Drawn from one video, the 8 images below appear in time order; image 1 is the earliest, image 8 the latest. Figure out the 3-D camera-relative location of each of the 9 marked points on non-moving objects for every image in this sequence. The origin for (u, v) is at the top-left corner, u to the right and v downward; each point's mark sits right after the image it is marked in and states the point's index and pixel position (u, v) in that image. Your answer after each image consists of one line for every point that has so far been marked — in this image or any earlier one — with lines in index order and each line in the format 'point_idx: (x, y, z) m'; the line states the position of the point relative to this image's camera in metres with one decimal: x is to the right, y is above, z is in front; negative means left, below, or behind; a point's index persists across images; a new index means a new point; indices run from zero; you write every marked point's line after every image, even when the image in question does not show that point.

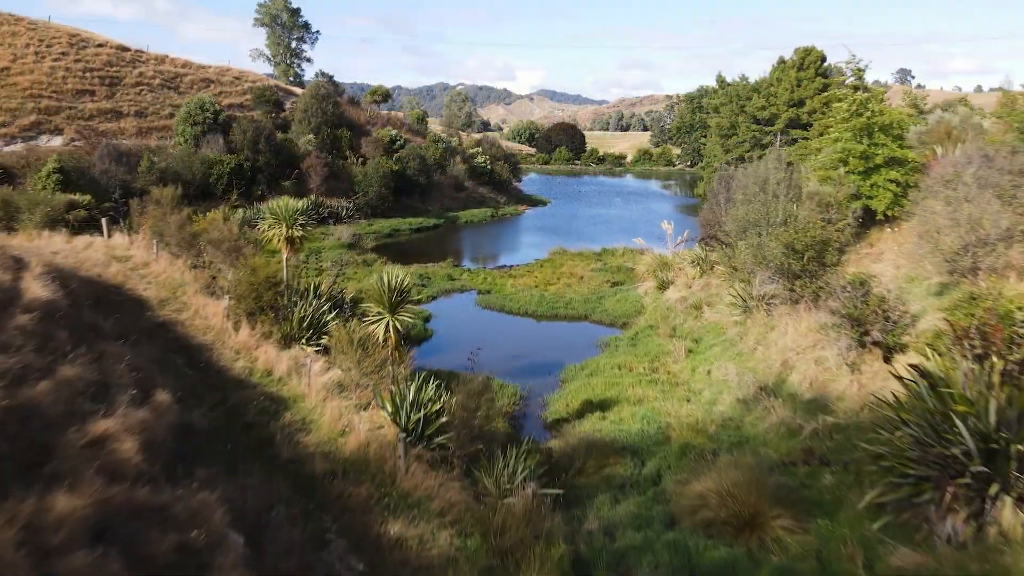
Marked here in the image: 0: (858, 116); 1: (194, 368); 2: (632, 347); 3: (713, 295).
0: (+9.7, +4.8, +13.8) m
1: (-5.3, -1.3, +8.2) m
2: (+3.3, -1.6, +13.4) m
3: (+5.9, -0.3, +14.6) m
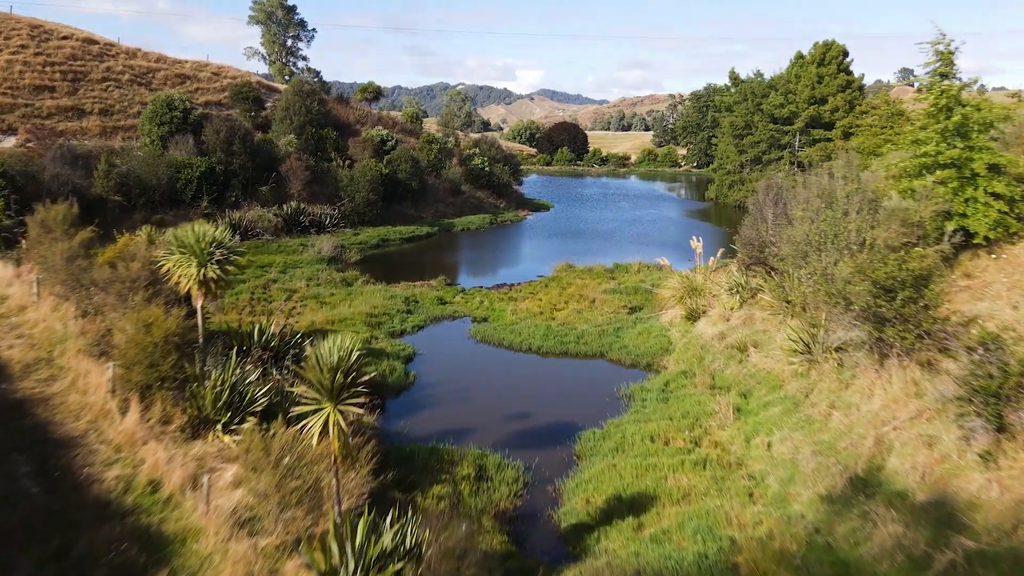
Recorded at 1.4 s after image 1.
0: (+9.7, +3.9, +11.0) m
1: (-5.2, -2.2, +5.5) m
2: (+3.3, -2.5, +10.7) m
3: (+5.9, -1.1, +11.8) m
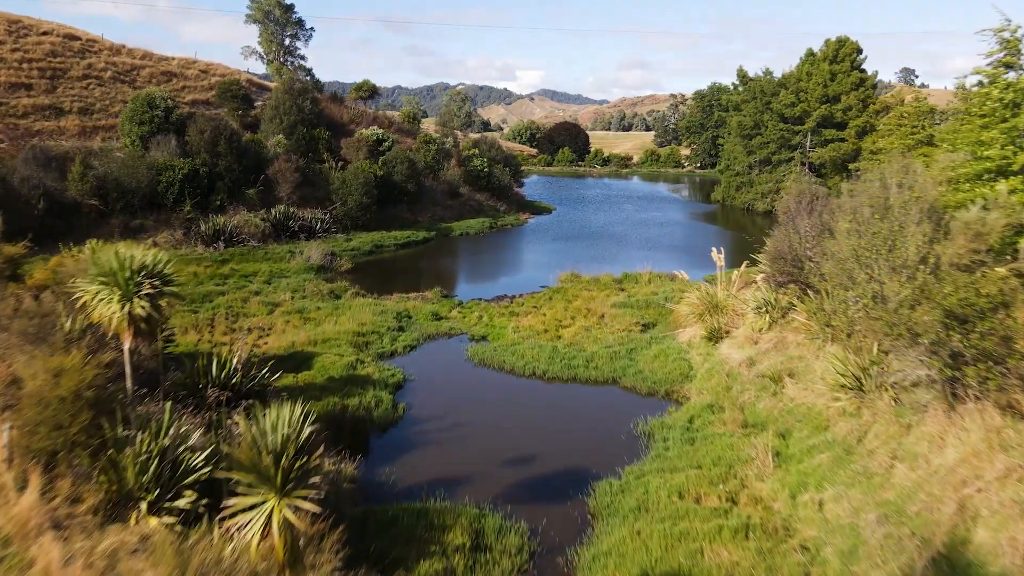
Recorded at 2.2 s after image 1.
0: (+9.7, +3.4, +9.6) m
1: (-5.2, -2.6, +4.0) m
2: (+3.3, -2.9, +9.2) m
3: (+6.0, -1.6, +10.4) m
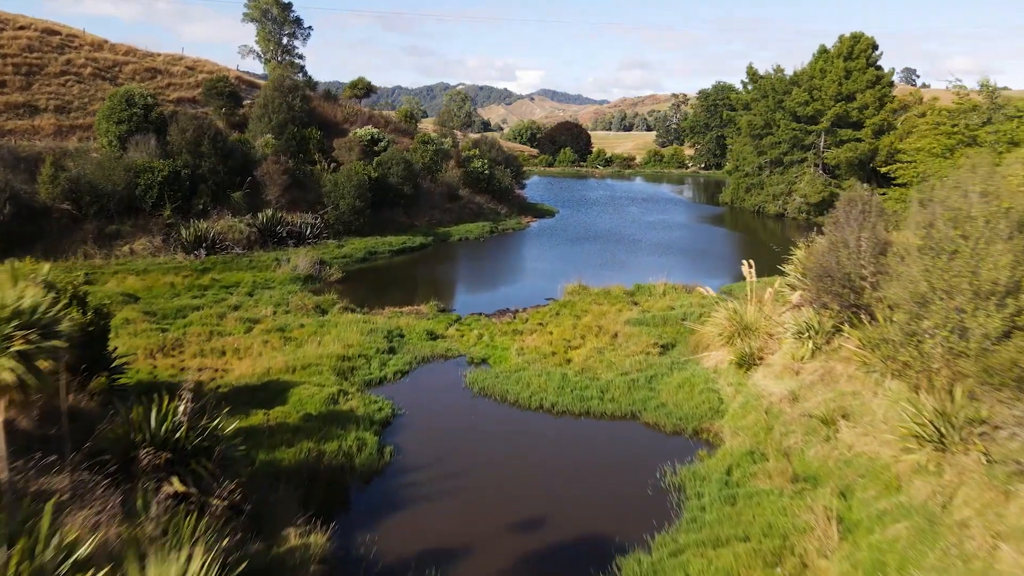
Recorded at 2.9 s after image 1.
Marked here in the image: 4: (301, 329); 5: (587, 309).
0: (+9.8, +3.0, +8.1) m
1: (-5.1, -3.1, +2.5) m
2: (+3.4, -3.4, +7.7) m
3: (+6.1, -2.0, +8.9) m
4: (-6.2, -1.2, +14.6) m
5: (+2.4, -0.7, +16.1) m
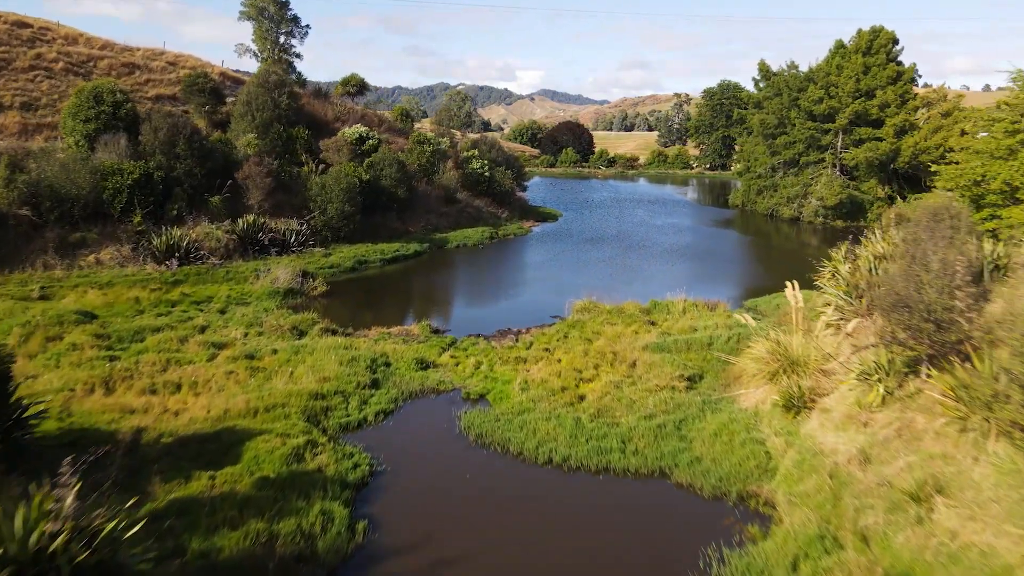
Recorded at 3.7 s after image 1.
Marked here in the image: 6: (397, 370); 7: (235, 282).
0: (+9.9, +2.5, +6.2) m
1: (-5.1, -3.6, +0.7) m
2: (+3.5, -3.9, +5.9) m
3: (+6.1, -2.5, +7.0) m
4: (-6.2, -1.7, +12.7) m
5: (+2.5, -1.2, +14.2) m
6: (-2.8, -2.0, +12.1) m
7: (-10.6, +0.3, +19.0) m
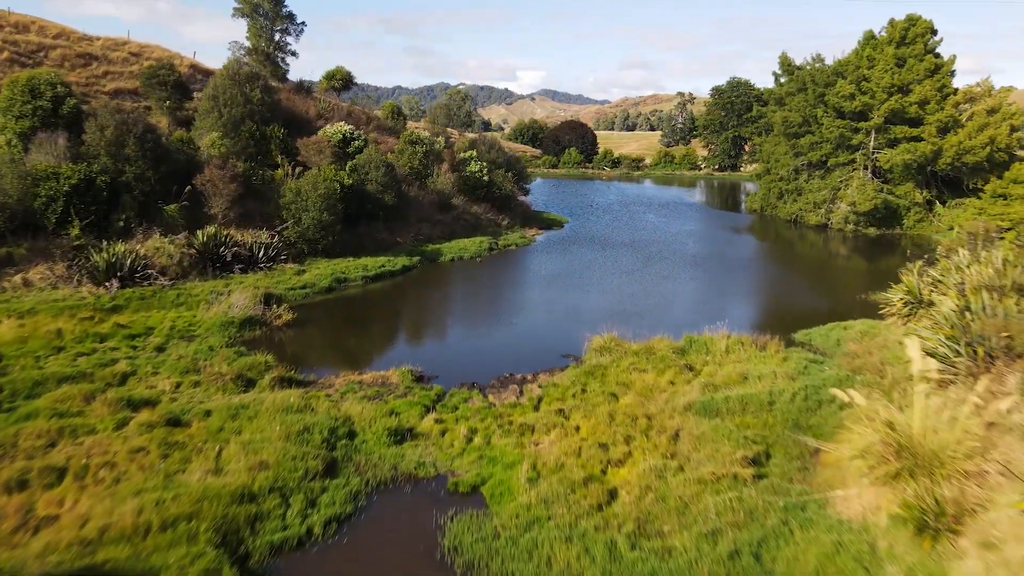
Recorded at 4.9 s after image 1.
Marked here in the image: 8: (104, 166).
0: (+9.9, +1.6, +3.2) m
1: (-5.0, -4.5, -2.3) m
2: (+3.5, -4.8, +2.9) m
3: (+6.2, -3.4, +4.0) m
4: (-6.1, -2.6, +9.7) m
5: (+2.6, -2.1, +11.2) m
6: (-2.7, -2.8, +9.1) m
7: (-10.6, -0.6, +16.0) m
8: (-15.2, +4.5, +18.5) m
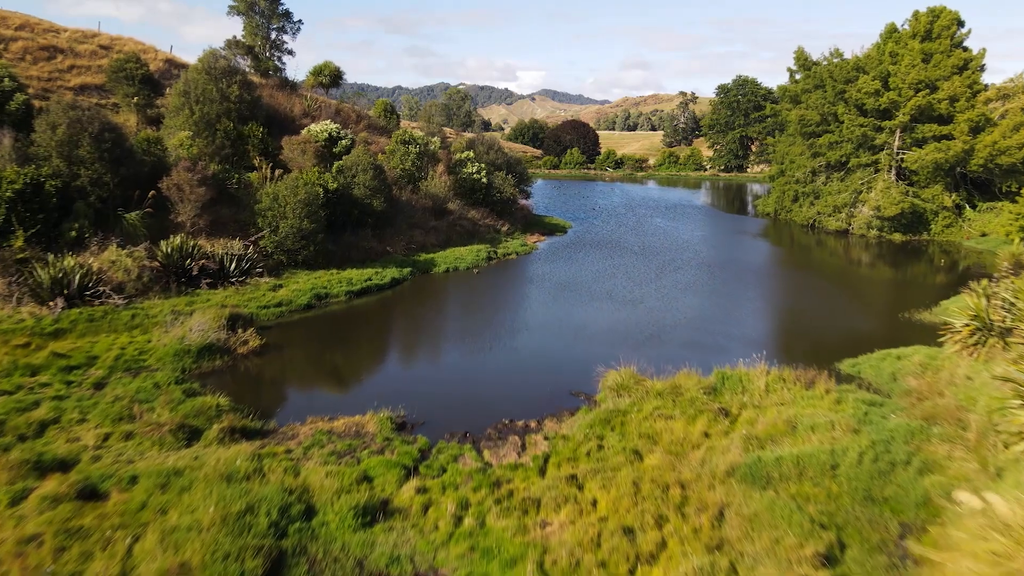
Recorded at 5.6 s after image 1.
0: (+9.9, +1.0, +1.2) m
1: (-5.0, -5.0, -4.3) m
2: (+3.5, -5.4, +0.9) m
3: (+6.2, -4.0, +2.0) m
4: (-6.1, -3.2, +7.7) m
5: (+2.6, -2.7, +9.2) m
6: (-2.7, -3.4, +7.2) m
7: (-10.5, -1.2, +14.1) m
8: (-15.2, +3.9, +16.5) m
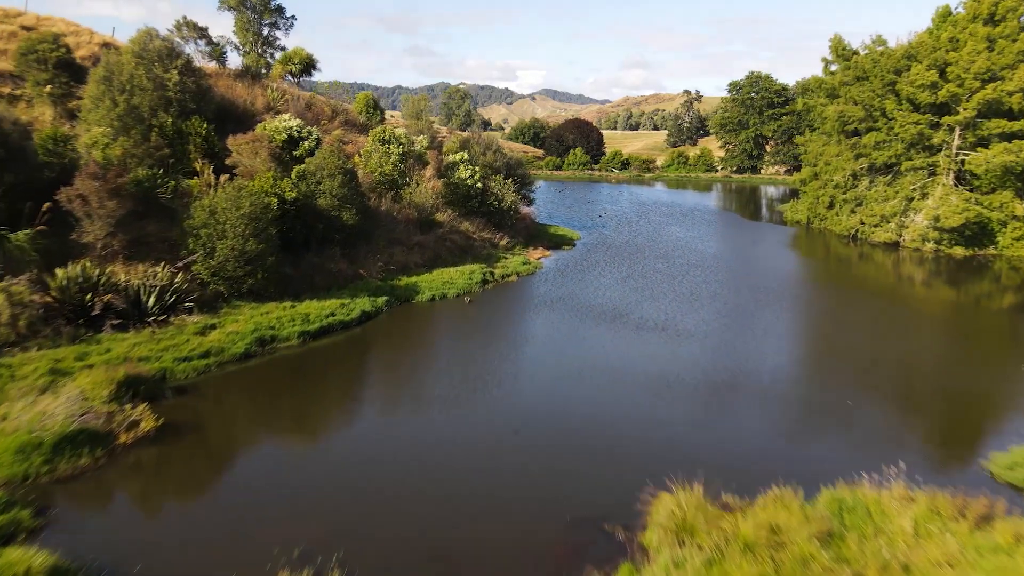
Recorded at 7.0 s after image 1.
0: (+9.9, -0.1, -2.7) m
1: (-5.0, -6.2, -8.3) m
2: (+3.5, -6.5, -3.1) m
3: (+6.2, -5.1, -1.9) m
4: (-6.1, -4.3, +3.8) m
5: (+2.6, -3.8, +5.3) m
6: (-2.7, -4.6, +3.2) m
7: (-10.5, -2.3, +10.1) m
8: (-15.2, +2.8, +12.6) m
